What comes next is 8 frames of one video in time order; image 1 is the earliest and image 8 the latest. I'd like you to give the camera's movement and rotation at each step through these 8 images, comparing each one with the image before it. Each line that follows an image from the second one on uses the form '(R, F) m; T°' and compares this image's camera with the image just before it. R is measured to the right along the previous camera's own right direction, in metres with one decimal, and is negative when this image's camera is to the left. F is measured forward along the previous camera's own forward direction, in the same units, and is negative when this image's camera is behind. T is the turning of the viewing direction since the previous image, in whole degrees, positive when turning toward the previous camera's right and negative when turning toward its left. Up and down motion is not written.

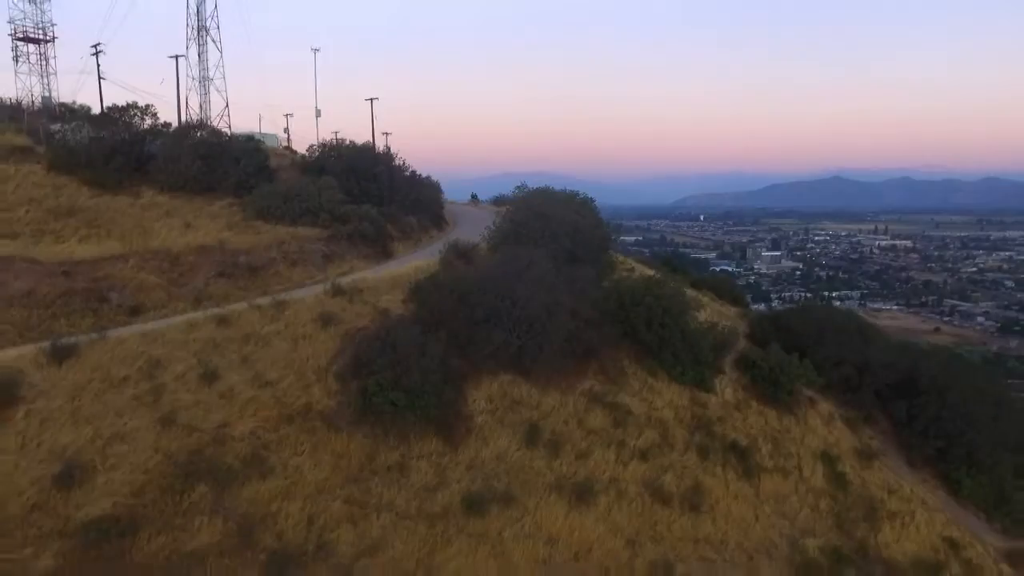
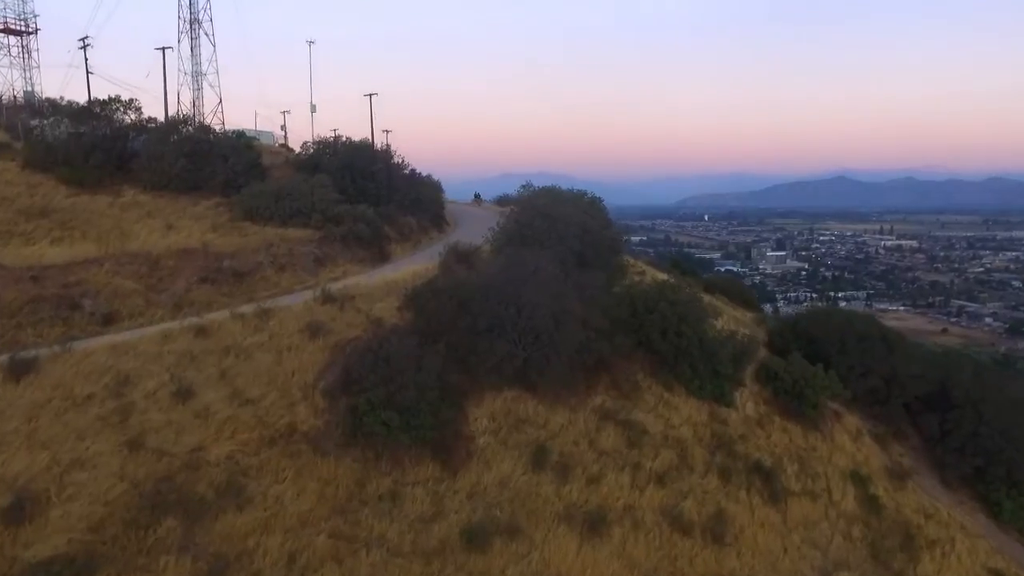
(0.0, +1.3) m; 0°
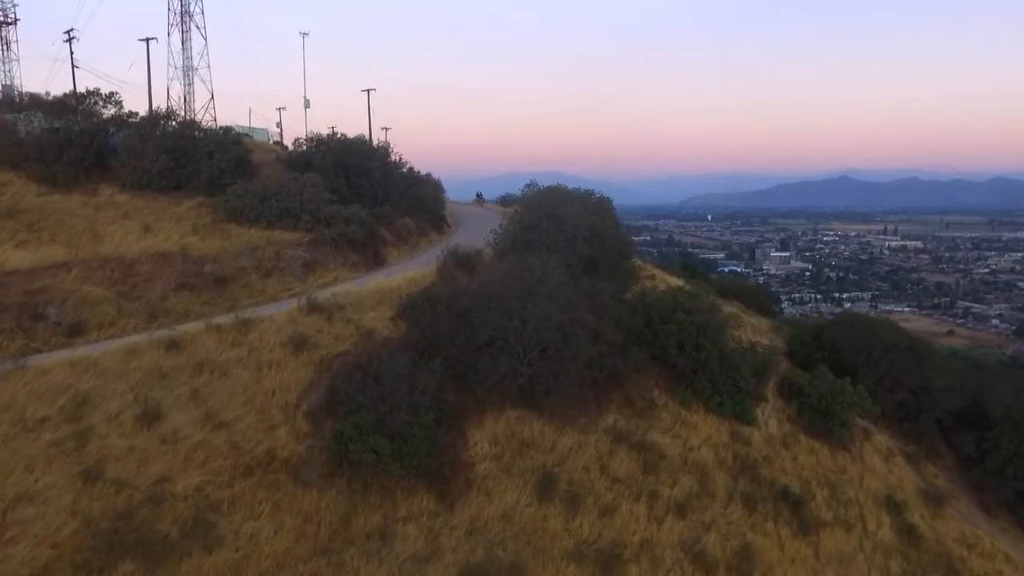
(0.0, +1.3) m; 0°
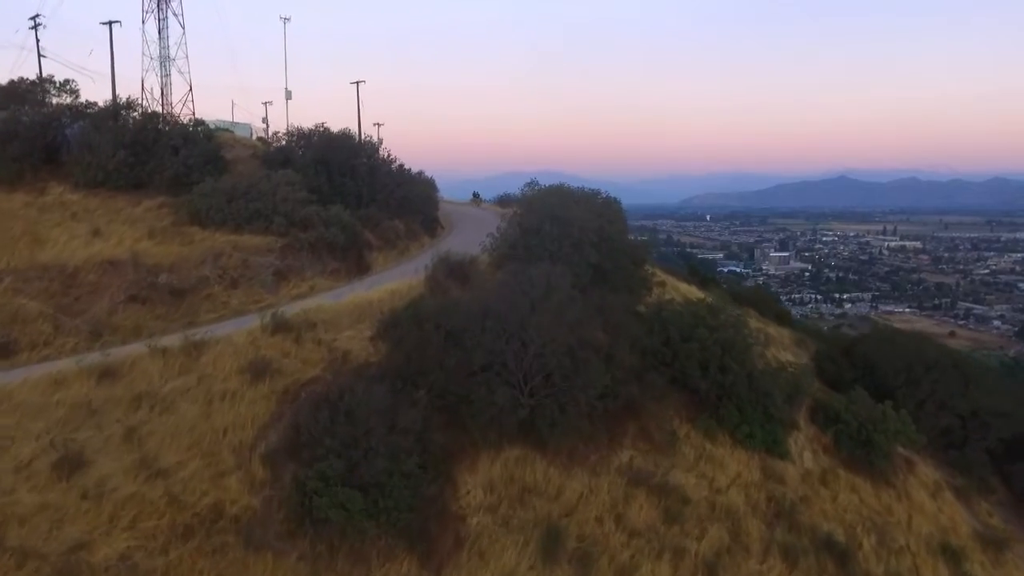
(0.0, +2.0) m; 0°
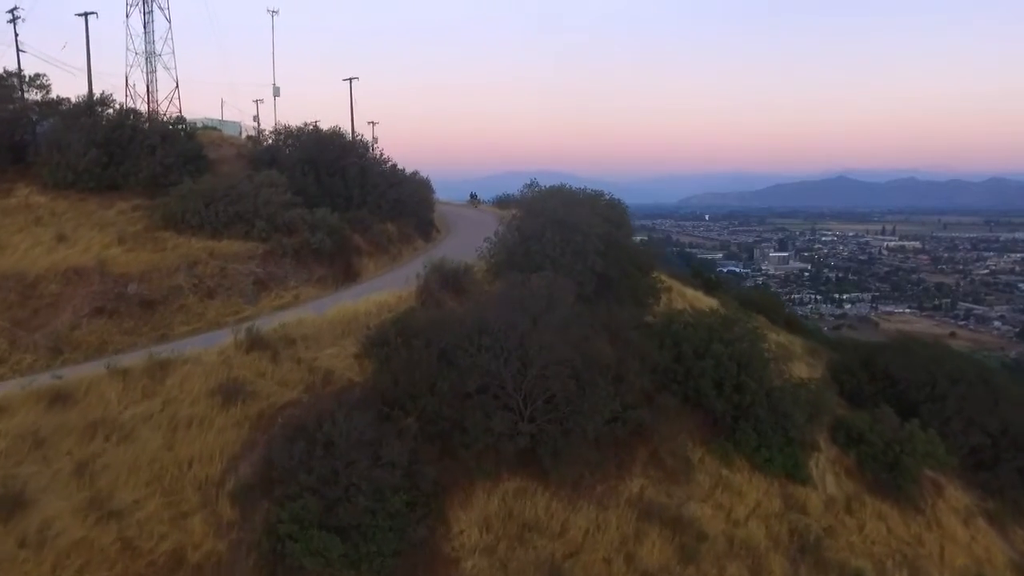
(0.0, +1.1) m; 0°
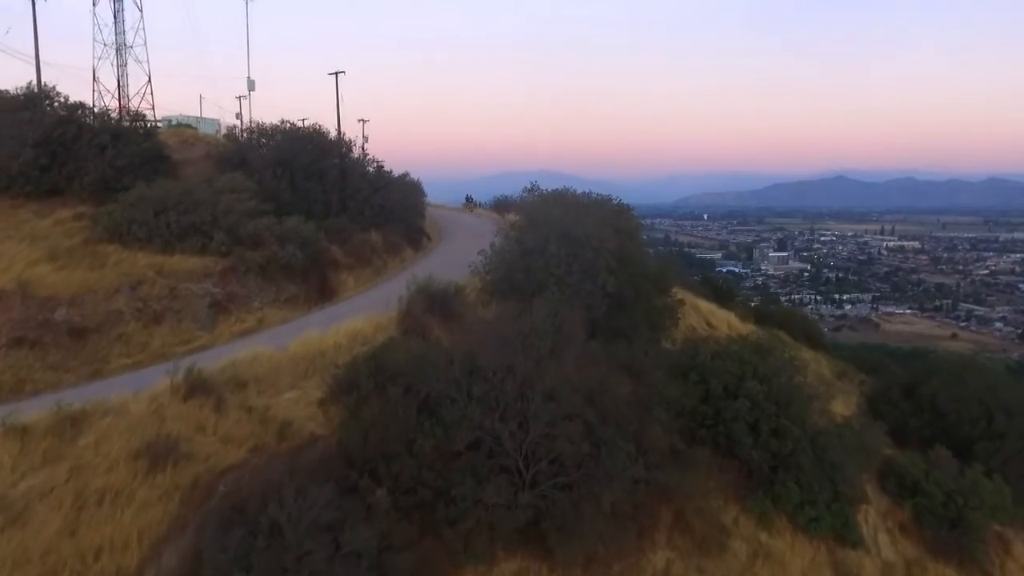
(0.0, +2.0) m; 0°
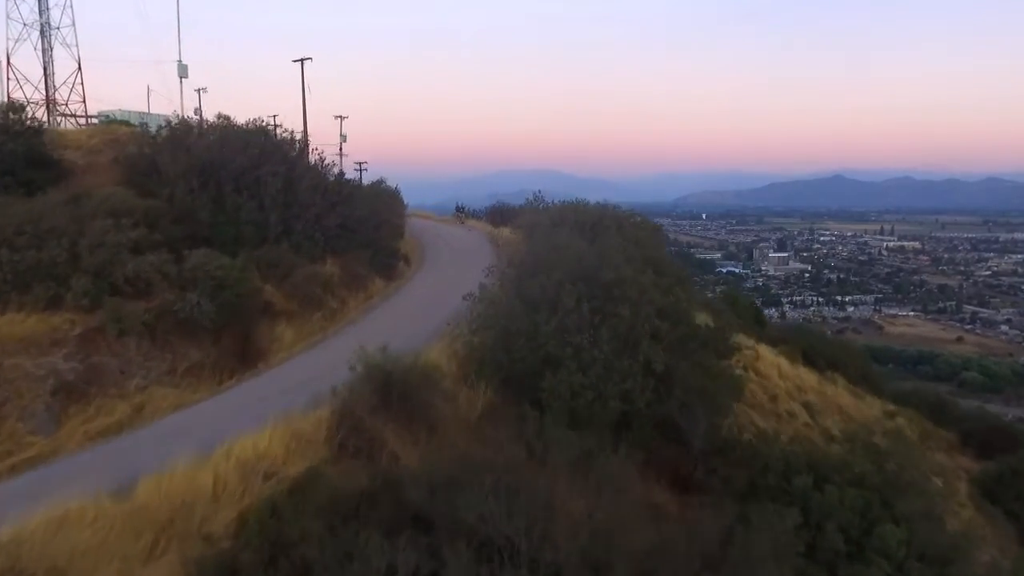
(0.0, +4.0) m; 0°
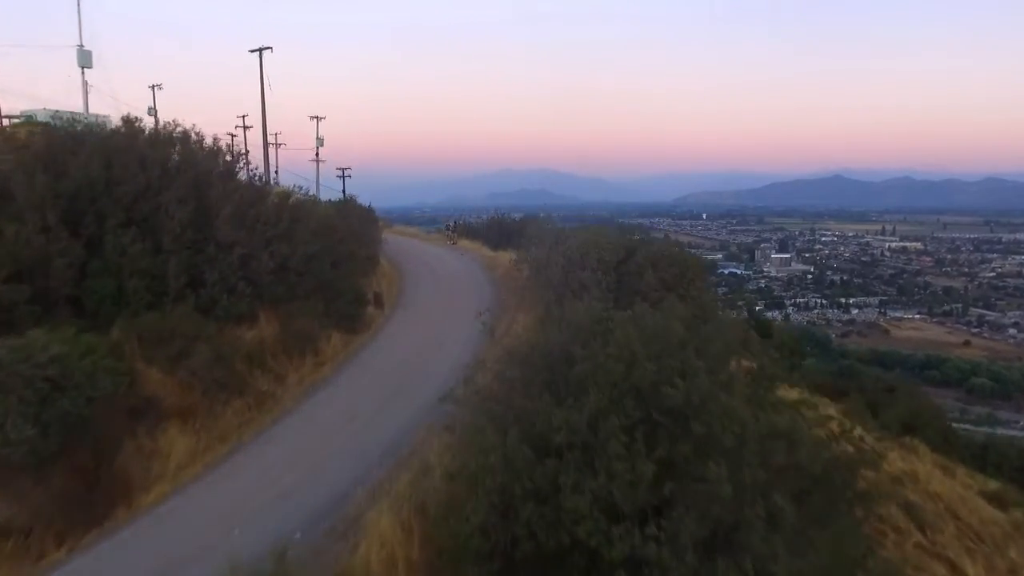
(0.0, +3.6) m; 0°
